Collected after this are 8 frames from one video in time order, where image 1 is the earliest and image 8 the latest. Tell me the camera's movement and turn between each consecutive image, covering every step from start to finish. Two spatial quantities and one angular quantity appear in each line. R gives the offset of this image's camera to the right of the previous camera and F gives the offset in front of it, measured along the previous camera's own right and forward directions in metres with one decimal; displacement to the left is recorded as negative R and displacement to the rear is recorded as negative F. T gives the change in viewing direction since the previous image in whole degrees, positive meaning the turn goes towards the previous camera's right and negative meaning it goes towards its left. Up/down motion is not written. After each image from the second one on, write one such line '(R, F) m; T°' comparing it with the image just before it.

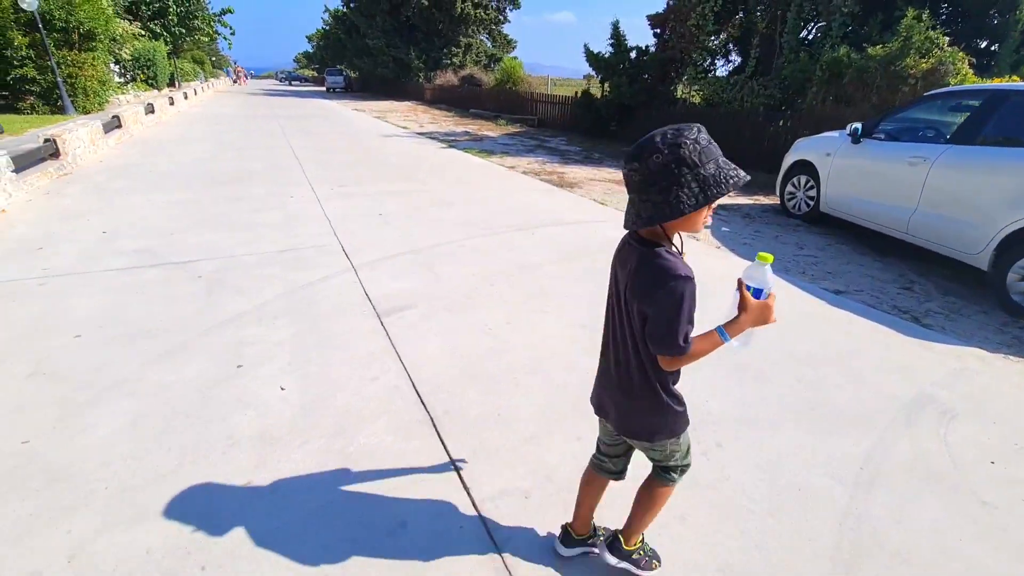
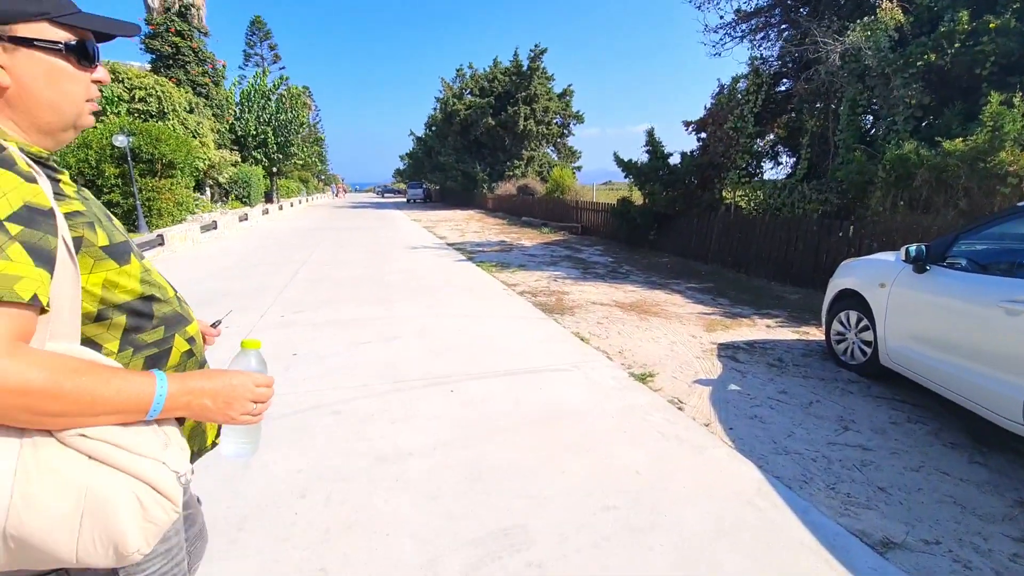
(+1.2, +1.3) m; -9°
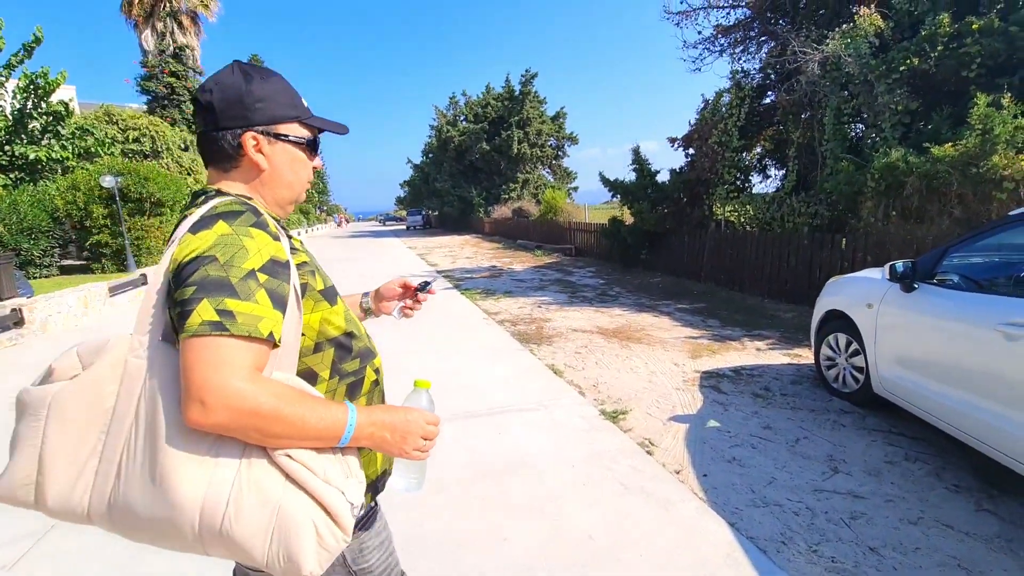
(+0.4, +0.3) m; -1°
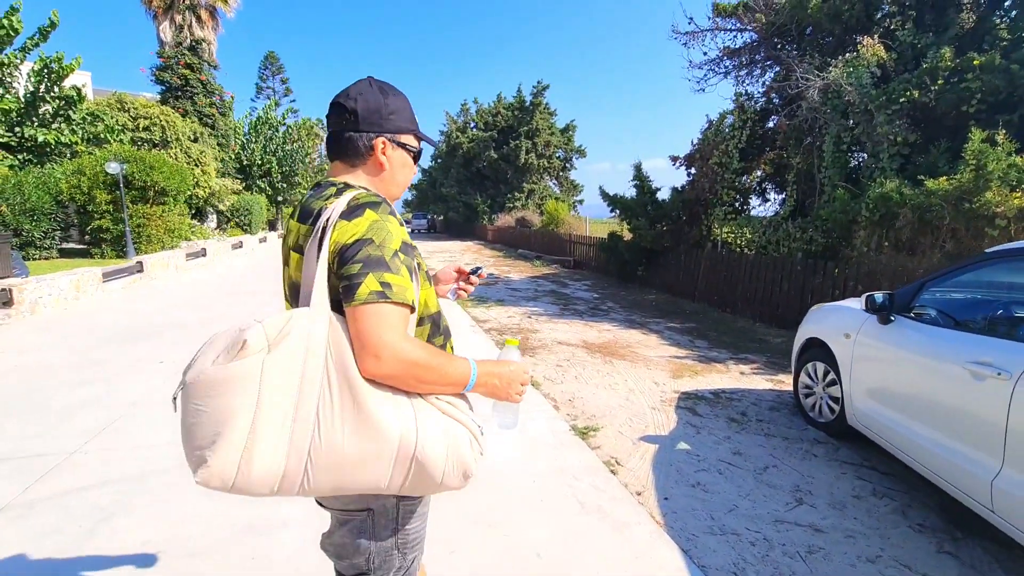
(+0.2, 0.0) m; 0°
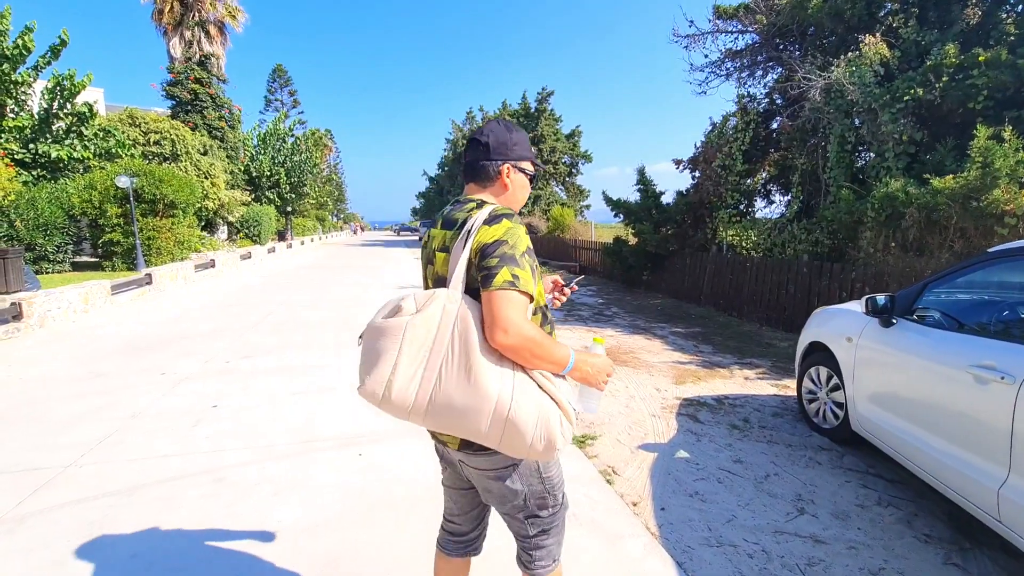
(+0.1, 0.0) m; -1°
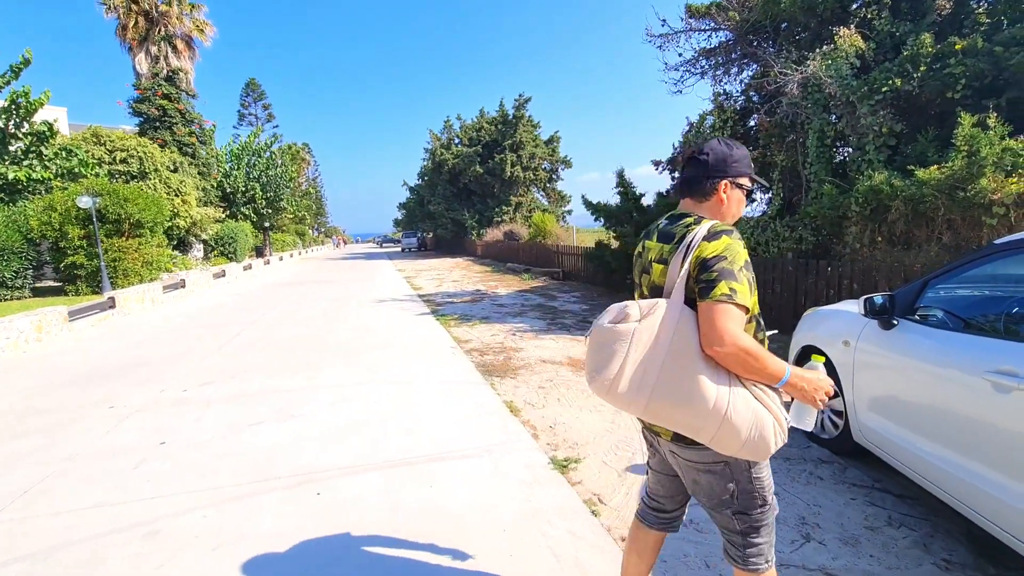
(+0.1, +0.3) m; +2°
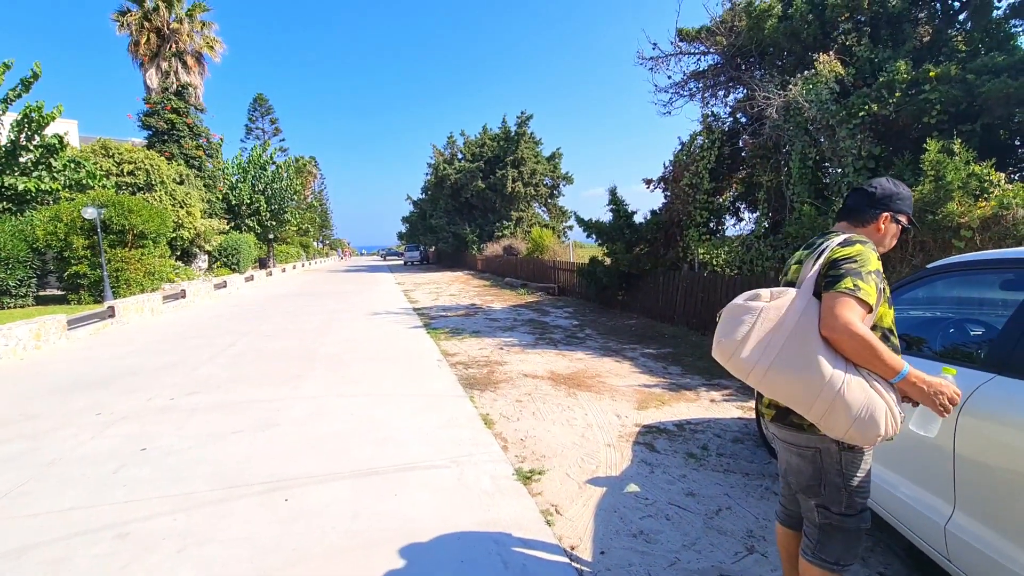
(+0.2, -0.1) m; 0°
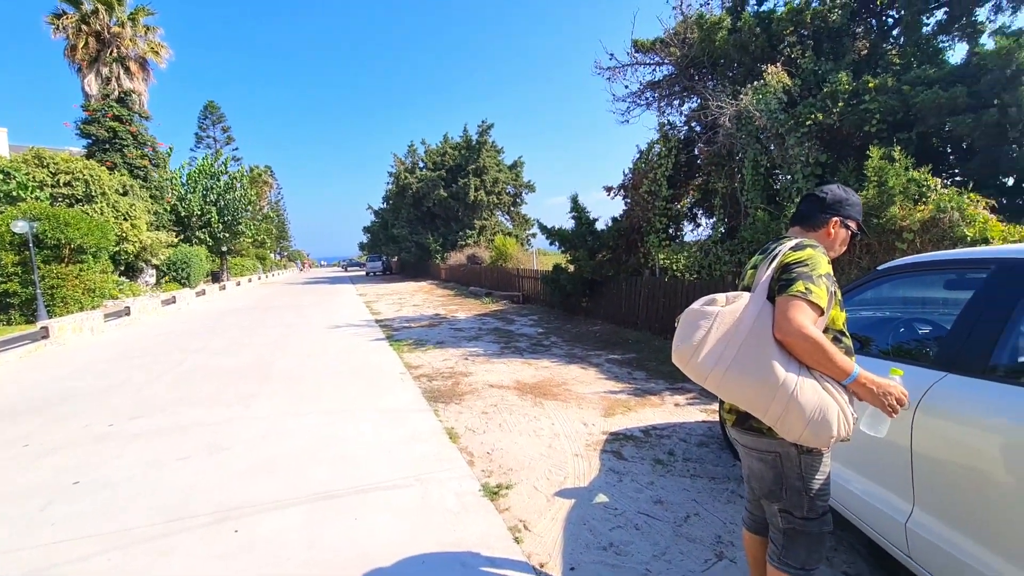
(0.0, +0.1) m; +4°
